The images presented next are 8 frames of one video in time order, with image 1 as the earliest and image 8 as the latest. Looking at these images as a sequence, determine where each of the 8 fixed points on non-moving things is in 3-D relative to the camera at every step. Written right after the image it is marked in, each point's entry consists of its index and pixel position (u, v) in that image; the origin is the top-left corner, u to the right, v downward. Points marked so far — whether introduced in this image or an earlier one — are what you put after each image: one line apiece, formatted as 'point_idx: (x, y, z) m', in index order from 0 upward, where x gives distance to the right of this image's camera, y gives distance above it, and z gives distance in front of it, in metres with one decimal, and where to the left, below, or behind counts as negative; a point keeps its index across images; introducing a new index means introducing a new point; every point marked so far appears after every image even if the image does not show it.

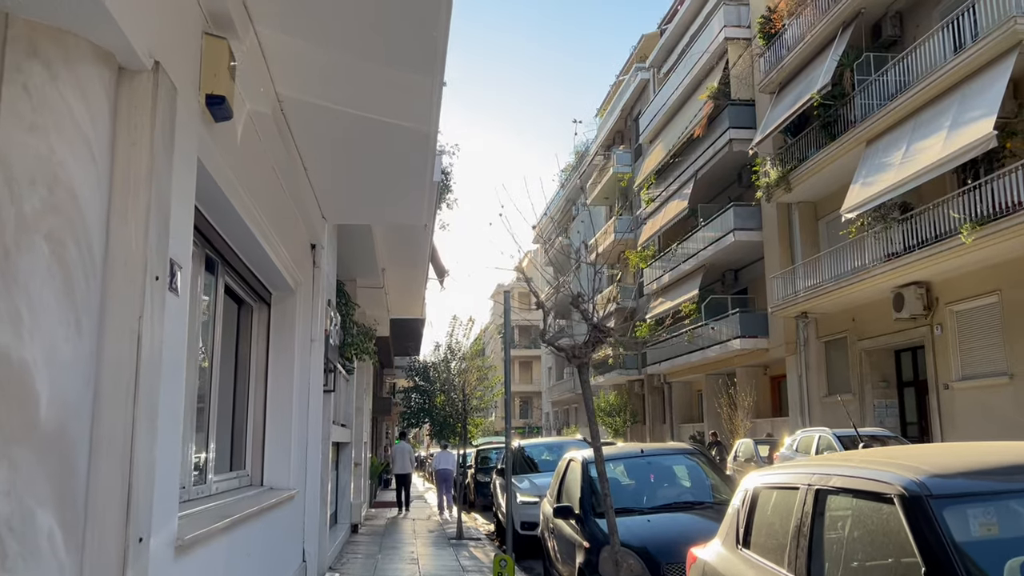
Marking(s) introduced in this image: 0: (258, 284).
0: (-1.8, +0.1, +6.1) m
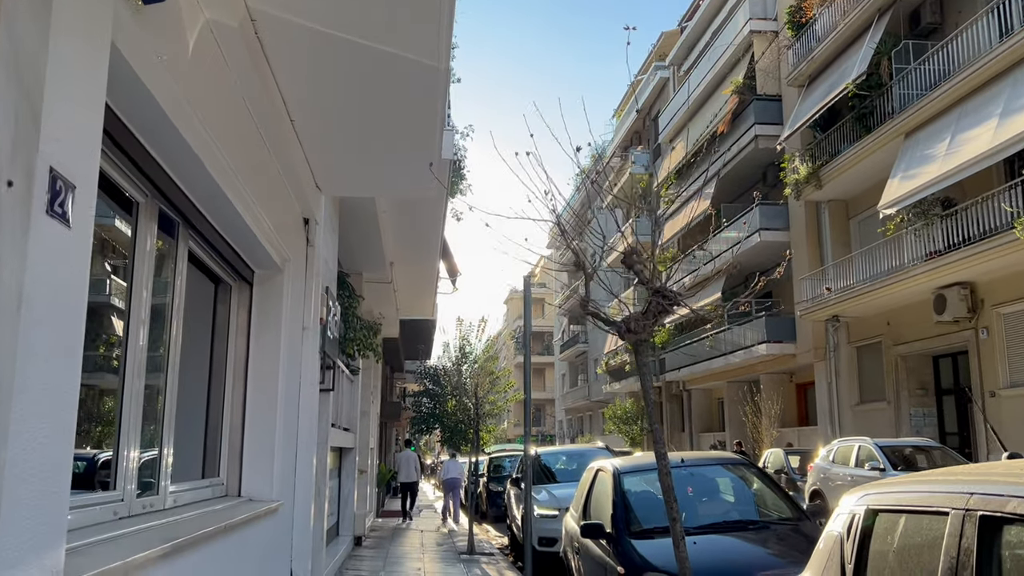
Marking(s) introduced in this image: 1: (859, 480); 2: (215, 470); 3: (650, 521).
0: (-1.7, +0.2, +5.2) m
1: (+5.3, -3.0, +12.9) m
2: (-1.8, -1.1, +5.1) m
3: (+0.9, -1.6, +5.8) m
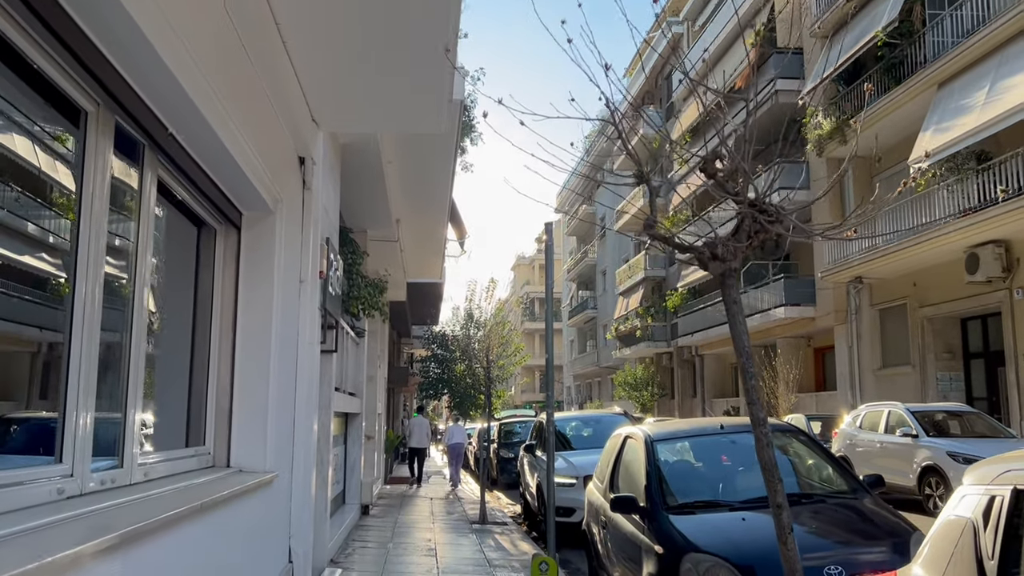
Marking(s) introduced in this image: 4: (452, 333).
0: (-1.6, +0.5, +4.5) m
1: (+5.5, -2.3, +12.3) m
2: (-1.7, -0.8, +4.5) m
3: (+1.1, -1.3, +5.2) m
4: (-1.3, -1.0, +19.0) m
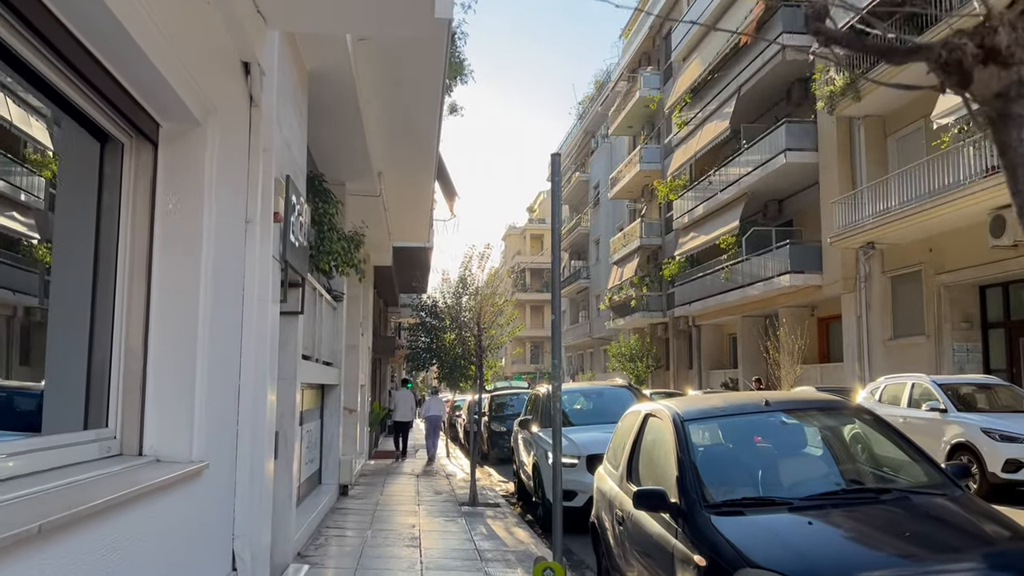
0: (-1.6, +0.8, +3.4) m
1: (+5.4, -1.8, +11.4) m
2: (-1.7, -0.5, +3.4) m
3: (+1.1, -1.0, +4.2) m
4: (-1.5, -0.3, +17.9) m
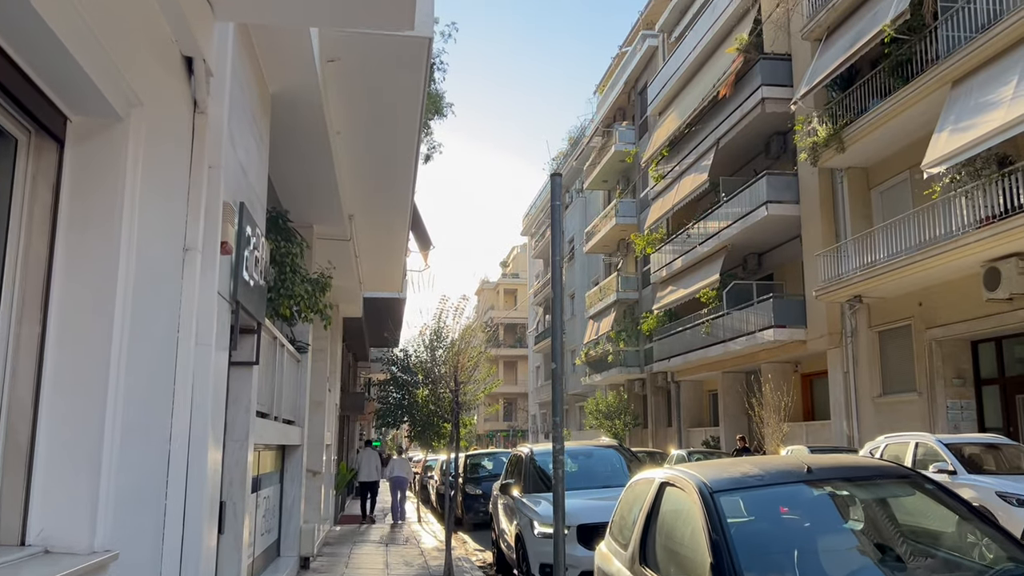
0: (-1.5, +0.7, +2.6) m
1: (+5.2, -2.5, +10.6) m
2: (-1.7, -0.6, +2.5) m
3: (+1.1, -1.2, +3.4) m
4: (-2.0, -1.3, +17.0) m
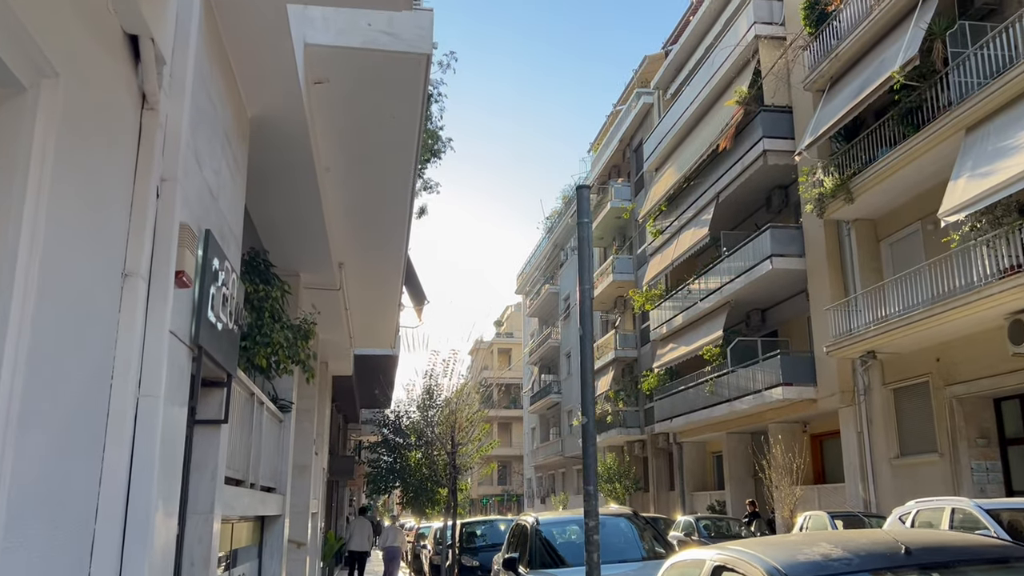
0: (-1.5, +0.6, +1.9) m
1: (+5.2, -3.1, +9.7) m
2: (-1.6, -0.7, +1.7) m
3: (+1.1, -1.3, +2.6) m
4: (-2.0, -2.4, +16.1) m
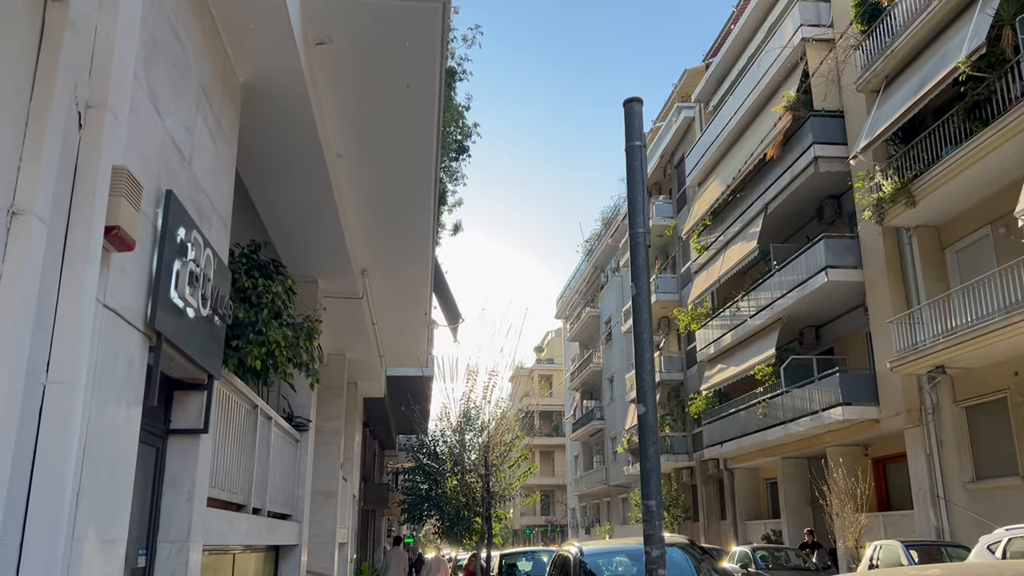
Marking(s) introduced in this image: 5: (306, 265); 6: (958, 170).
0: (-1.5, +0.8, +1.2) m
1: (+5.6, -3.1, +8.6) m
2: (-1.5, -0.5, +1.0) m
3: (+1.2, -1.1, +1.7) m
4: (-1.3, -2.7, +15.3) m
5: (-1.9, +0.2, +7.8) m
6: (+7.5, +2.0, +14.1) m
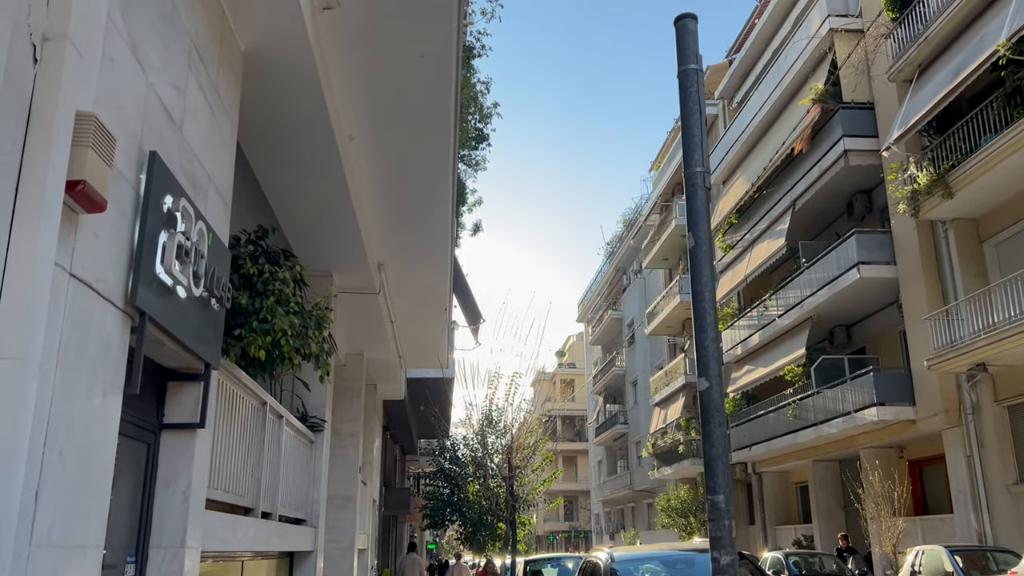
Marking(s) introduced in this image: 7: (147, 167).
0: (-1.4, +0.9, +0.9) m
1: (+5.9, -3.0, +8.0) m
2: (-1.5, -0.4, +0.6) m
3: (+1.3, -1.0, +1.2) m
4: (-0.9, -2.7, +14.9) m
5: (-1.7, +0.3, +7.5) m
6: (+7.9, +2.1, +13.5) m
7: (-1.3, +0.4, +2.9) m
